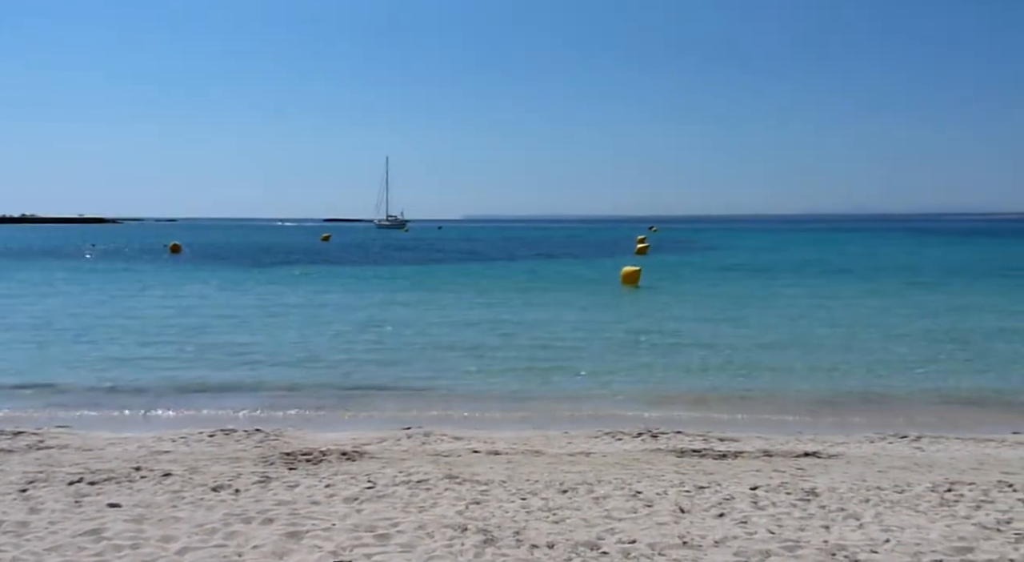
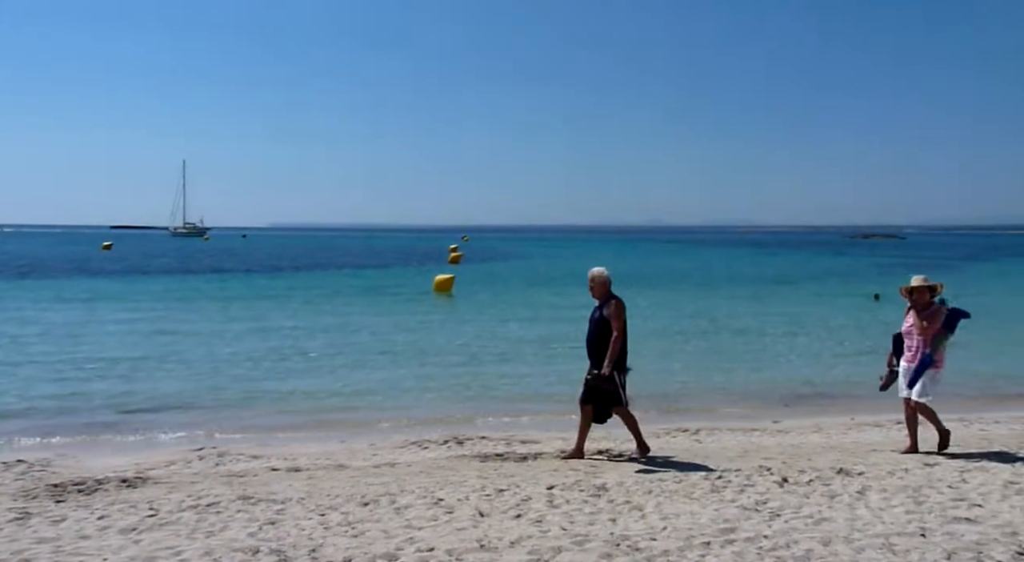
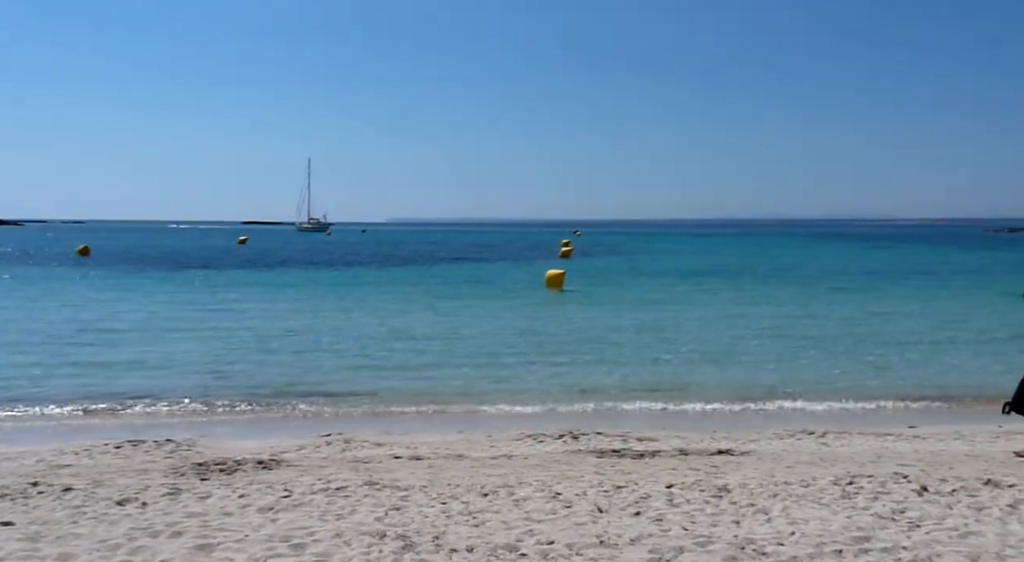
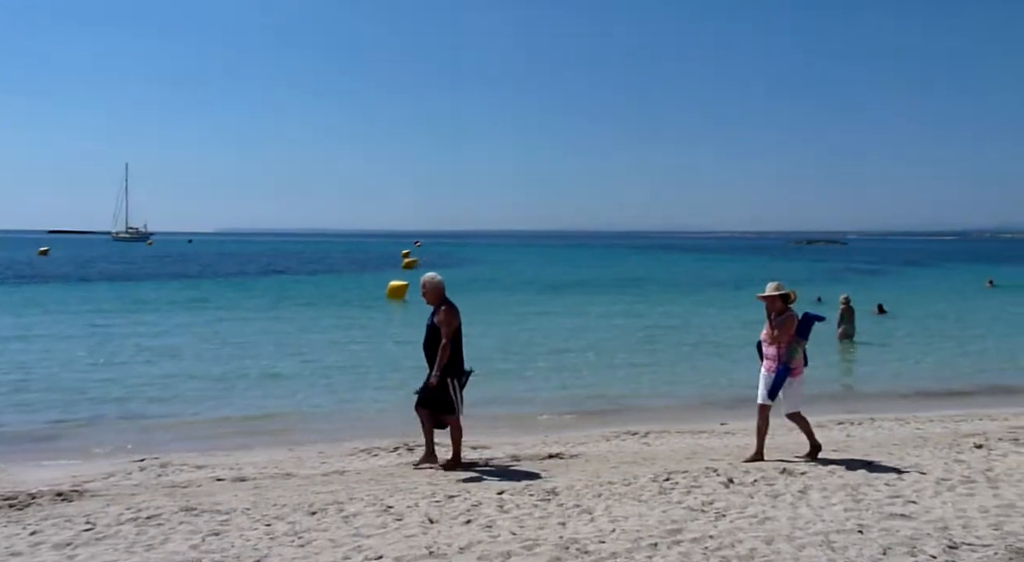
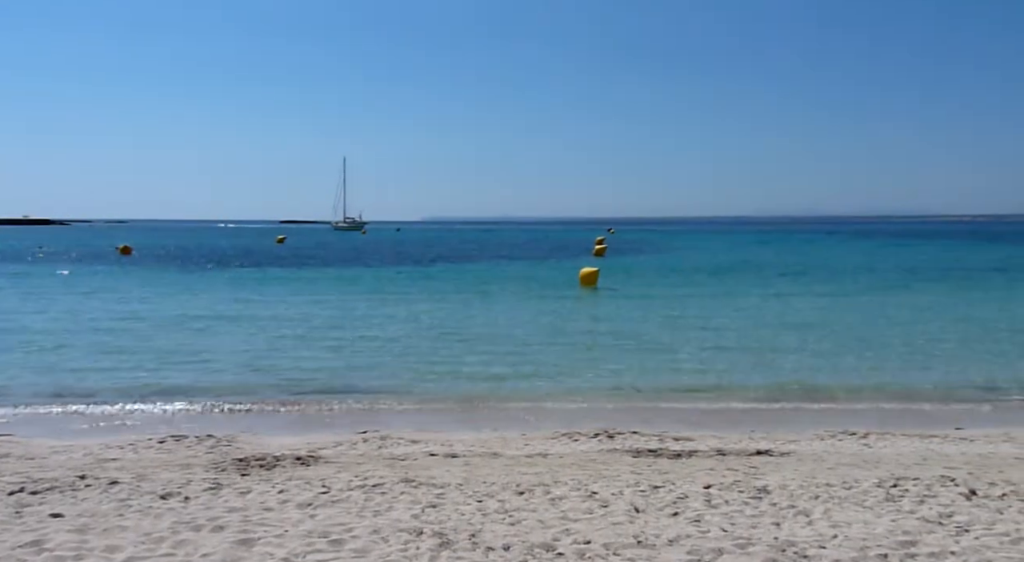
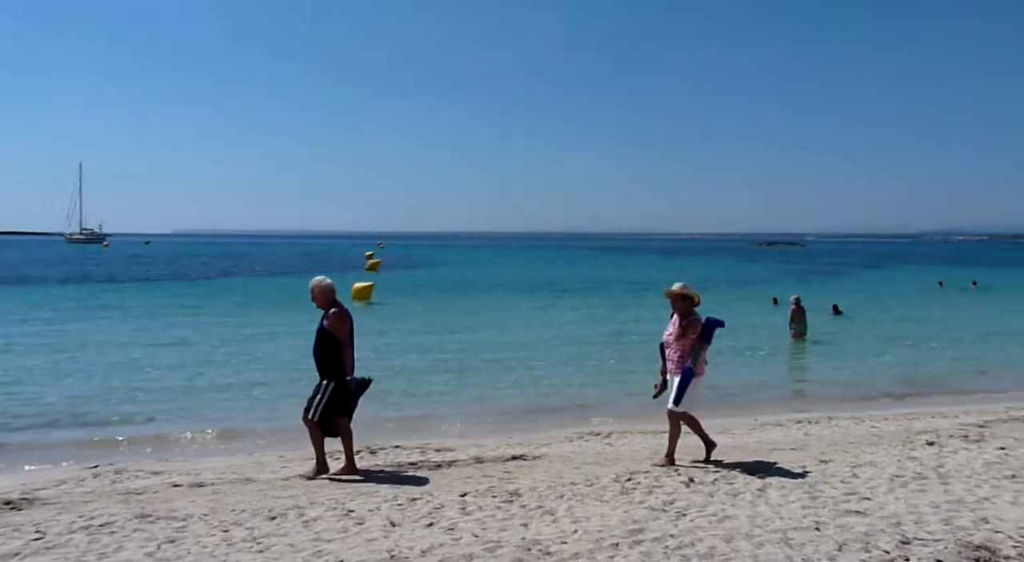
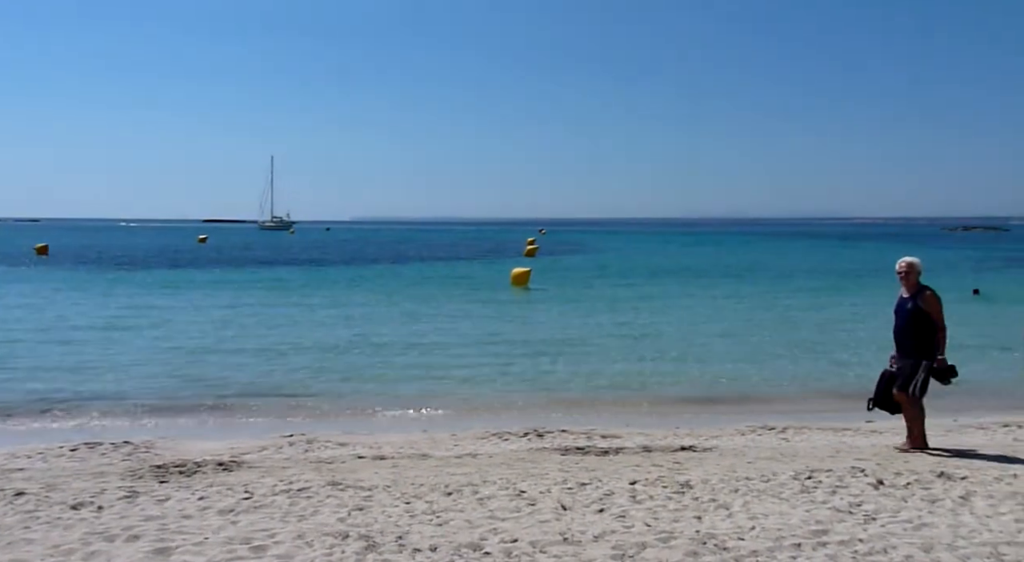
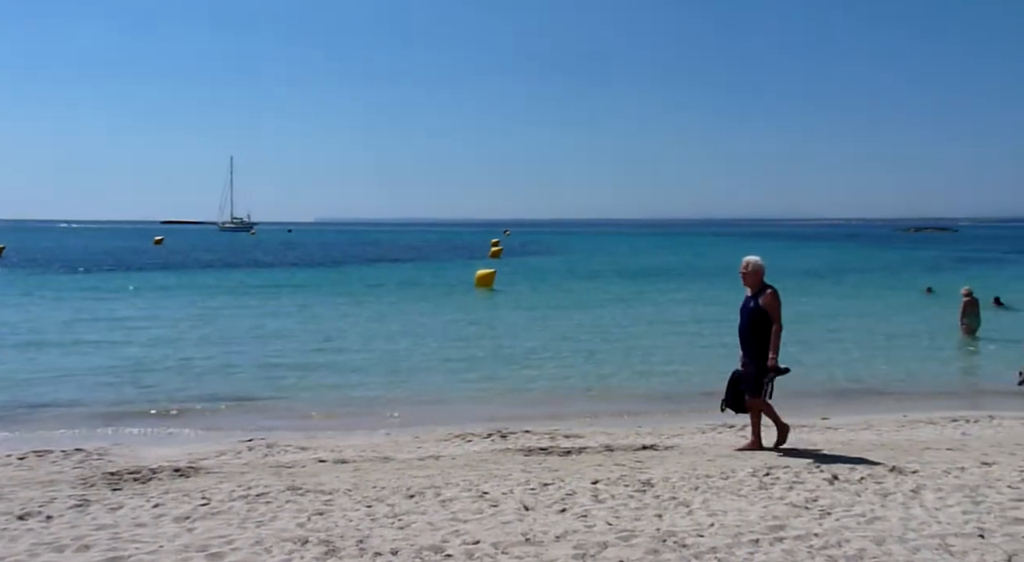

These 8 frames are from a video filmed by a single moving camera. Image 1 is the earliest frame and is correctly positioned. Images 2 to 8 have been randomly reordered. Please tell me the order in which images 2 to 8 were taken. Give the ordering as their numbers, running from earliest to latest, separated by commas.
5, 3, 7, 8, 2, 4, 6
